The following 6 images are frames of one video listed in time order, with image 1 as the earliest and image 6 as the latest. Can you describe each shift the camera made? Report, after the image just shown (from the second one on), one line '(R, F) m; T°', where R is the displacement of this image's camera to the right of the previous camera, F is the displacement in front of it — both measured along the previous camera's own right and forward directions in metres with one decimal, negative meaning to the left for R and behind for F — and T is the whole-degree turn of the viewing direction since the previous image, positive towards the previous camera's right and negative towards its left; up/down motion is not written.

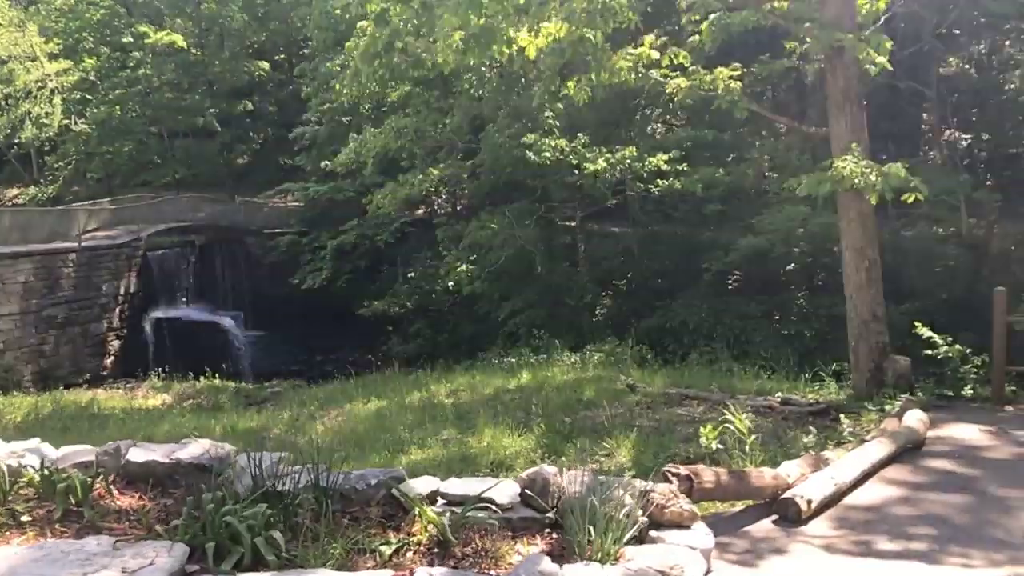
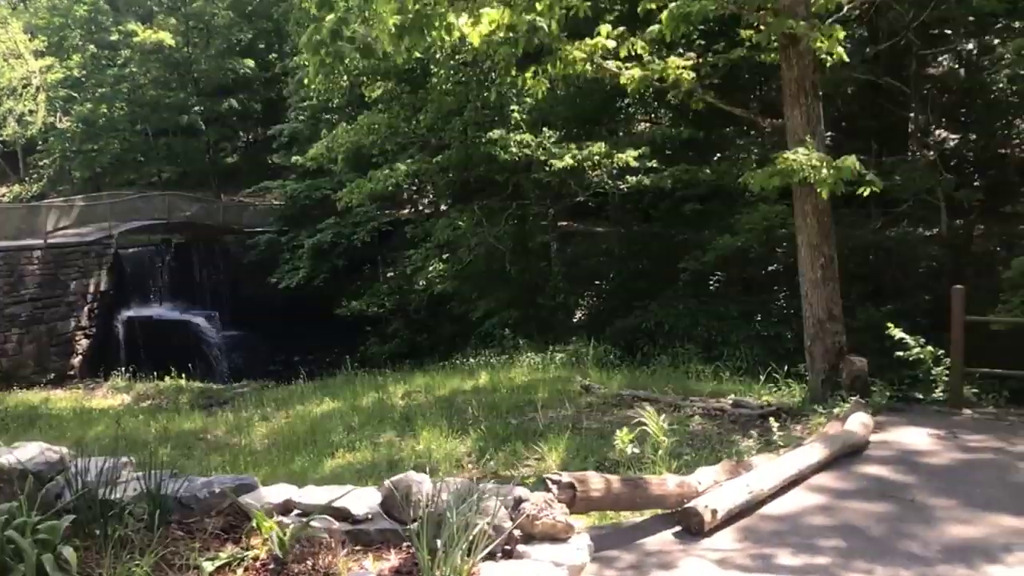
(+0.4, +0.2) m; 0°
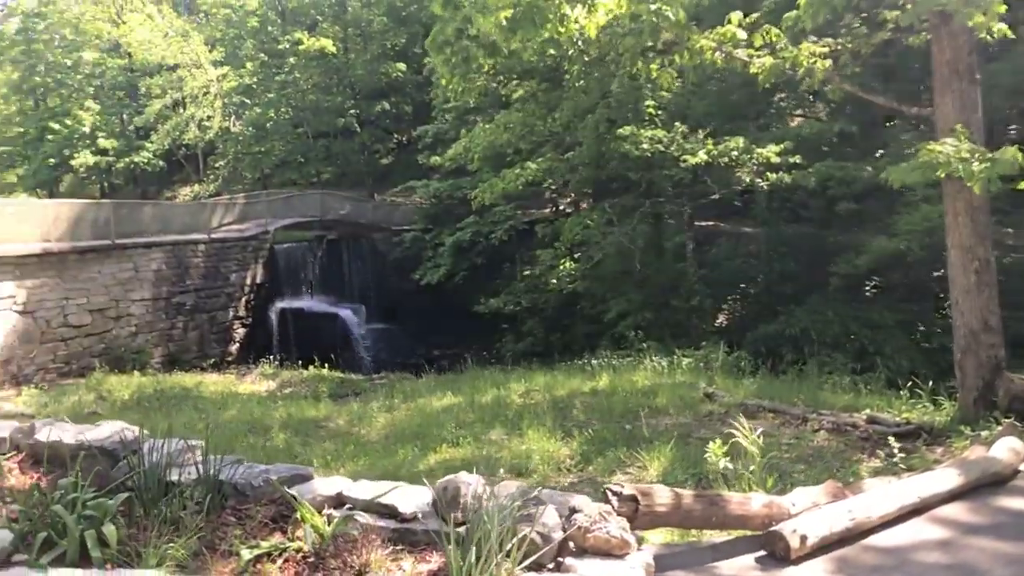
(+0.3, +0.2) m; -11°
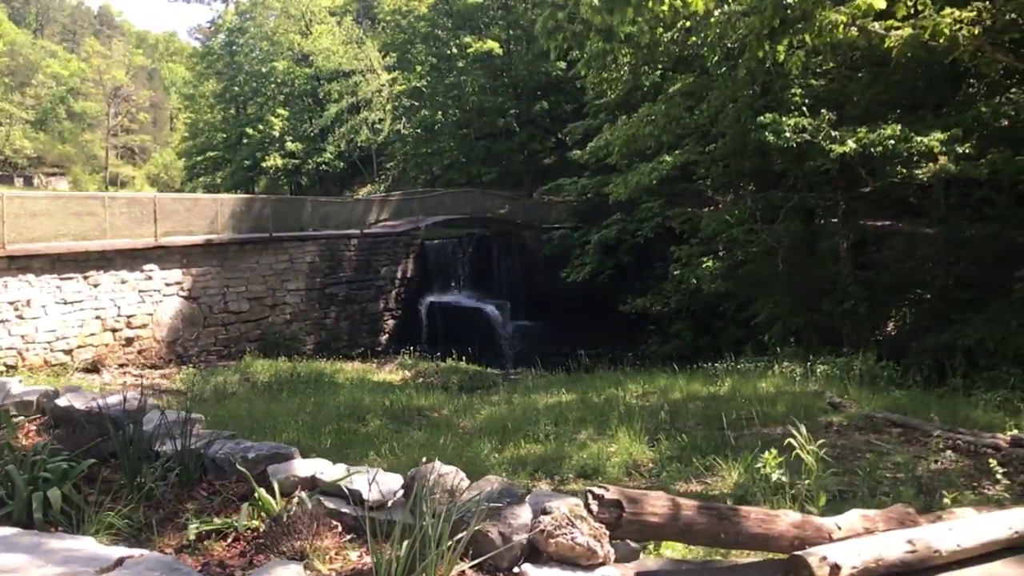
(+0.5, +0.3) m; -12°
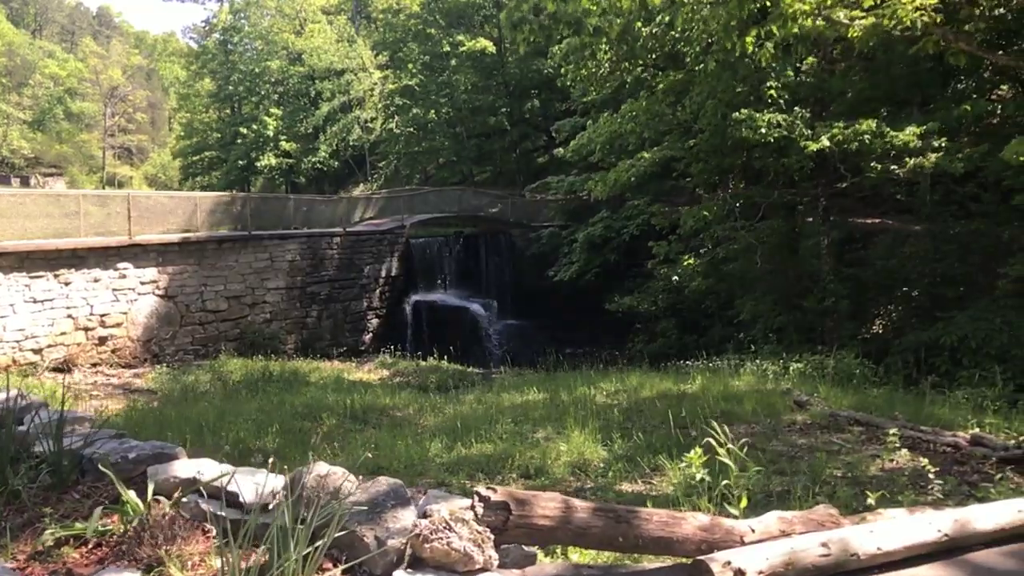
(+0.3, +0.1) m; 0°
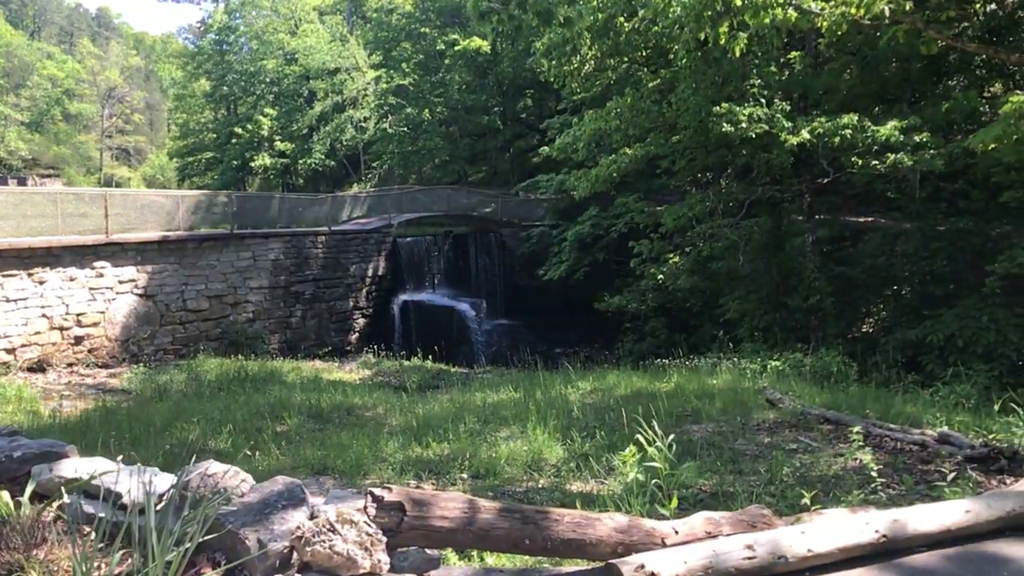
(+0.3, +0.1) m; 0°
